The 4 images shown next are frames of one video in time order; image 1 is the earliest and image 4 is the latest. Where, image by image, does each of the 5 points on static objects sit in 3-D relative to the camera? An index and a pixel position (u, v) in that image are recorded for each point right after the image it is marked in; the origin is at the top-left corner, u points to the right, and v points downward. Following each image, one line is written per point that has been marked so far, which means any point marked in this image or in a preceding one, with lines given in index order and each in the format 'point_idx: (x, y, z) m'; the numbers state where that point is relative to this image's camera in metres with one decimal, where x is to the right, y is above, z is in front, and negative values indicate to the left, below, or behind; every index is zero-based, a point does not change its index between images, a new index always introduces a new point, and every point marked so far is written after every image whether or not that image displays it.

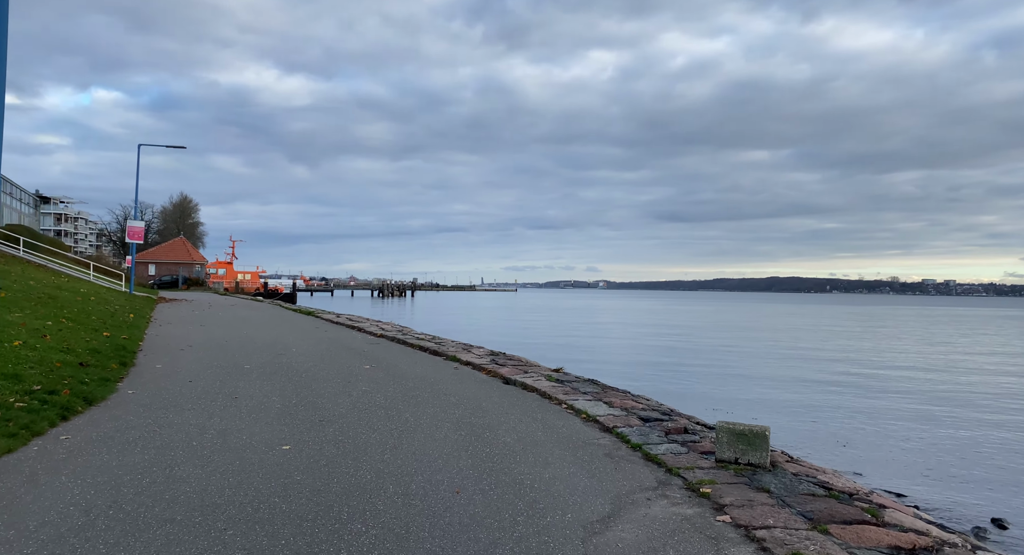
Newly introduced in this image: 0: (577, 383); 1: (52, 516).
0: (+1.1, -1.8, +11.7) m
1: (-3.2, -1.6, +4.8) m
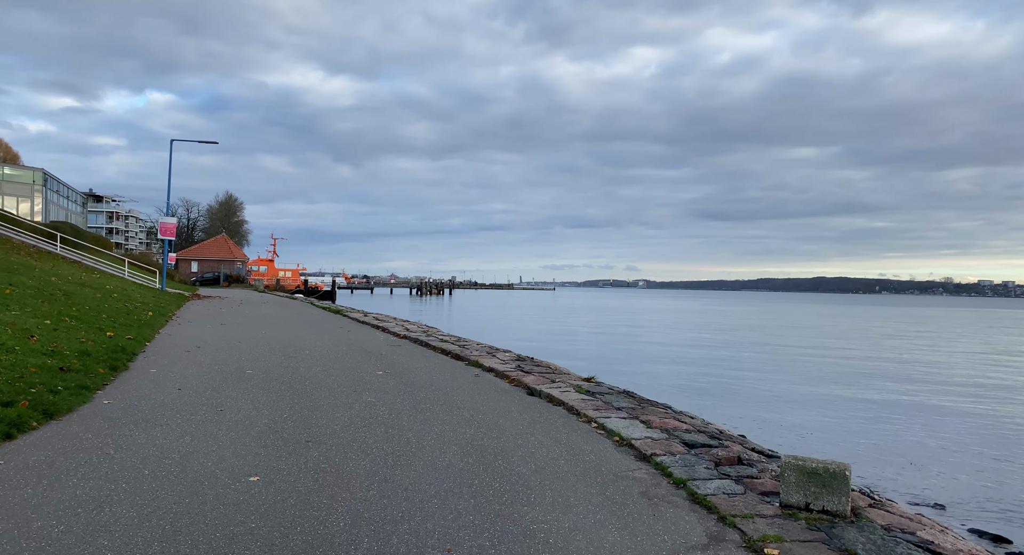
0: (+1.5, -1.8, +10.4) m
1: (-3.2, -1.6, +3.7) m
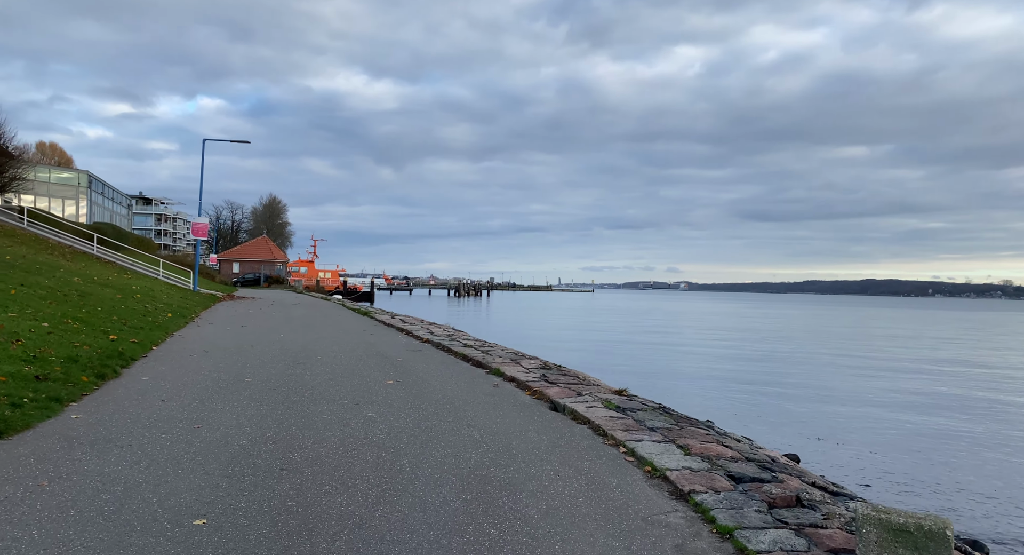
0: (+1.7, -1.8, +9.1) m
1: (-3.3, -1.6, +2.7) m
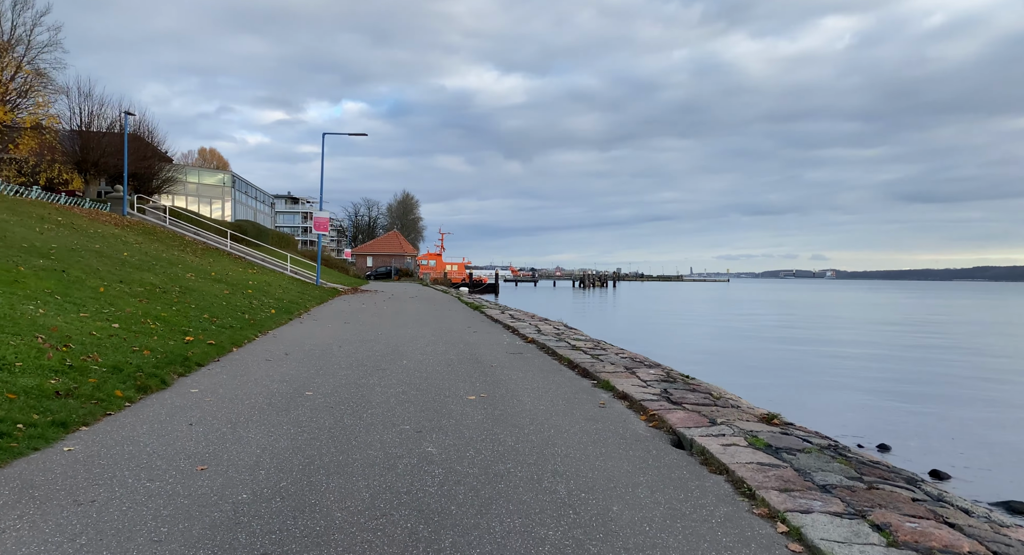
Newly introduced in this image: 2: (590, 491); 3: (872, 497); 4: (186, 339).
0: (+2.8, -1.7, +6.5) m
1: (-3.3, -1.6, +1.1) m
2: (+0.6, -1.7, +5.5) m
3: (+2.9, -1.7, +5.5) m
4: (-5.6, -1.0, +12.0) m
